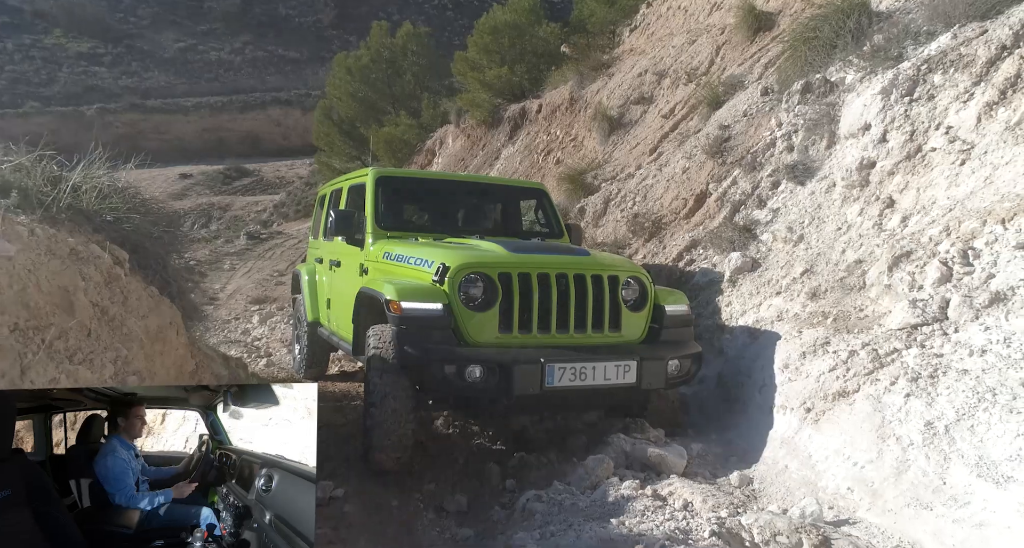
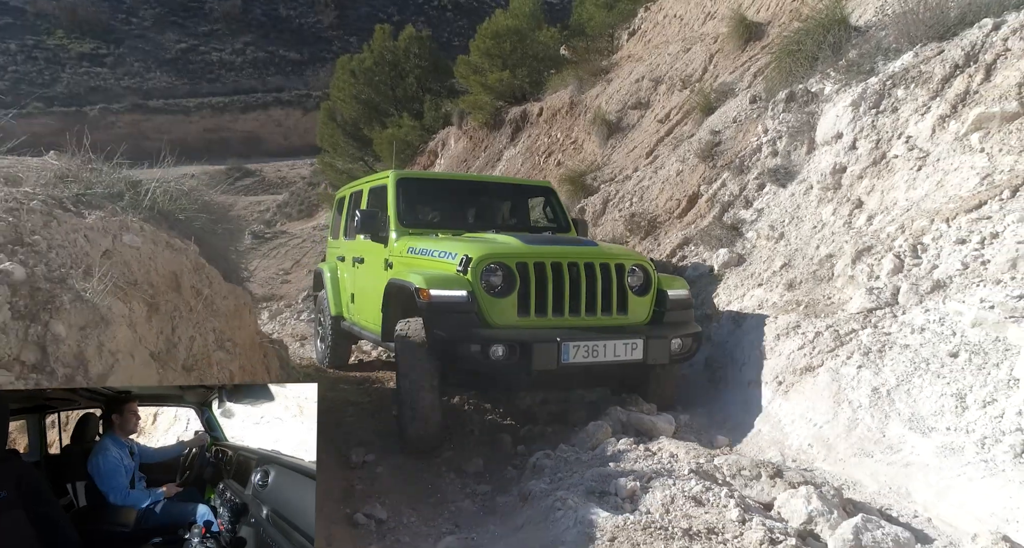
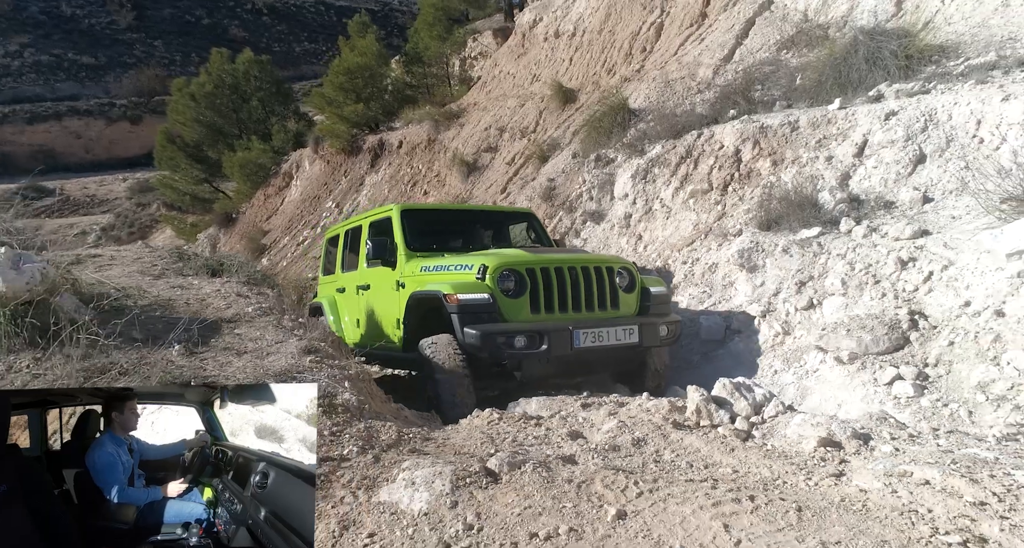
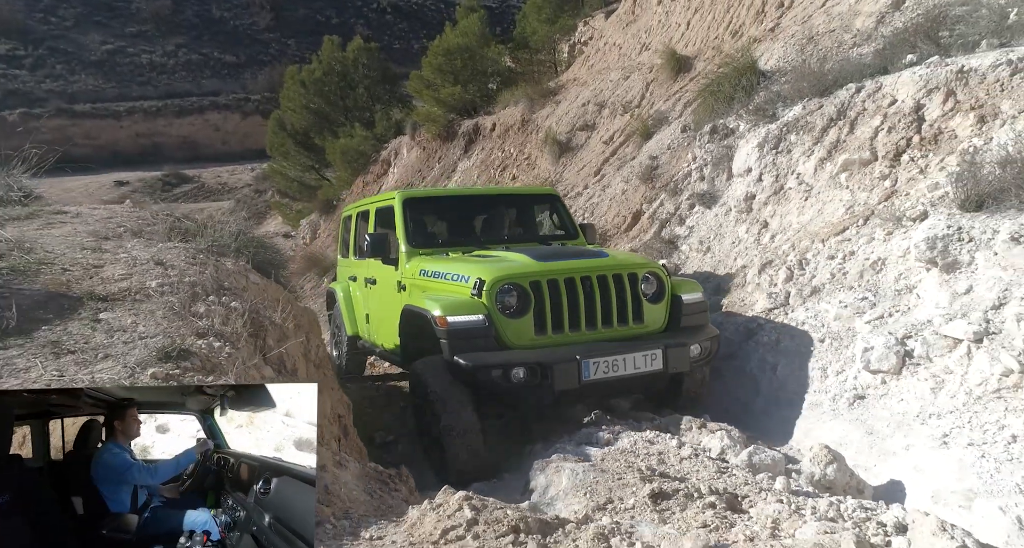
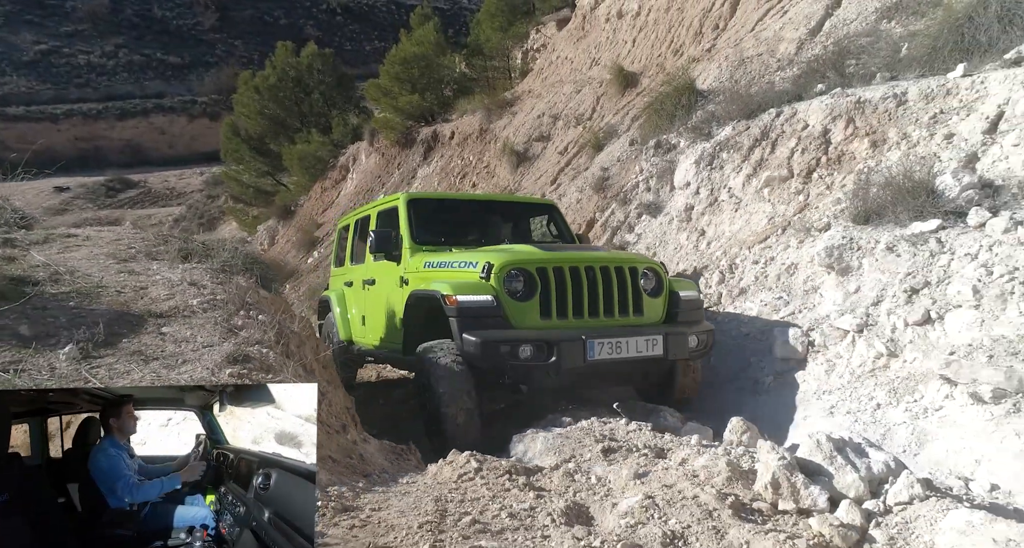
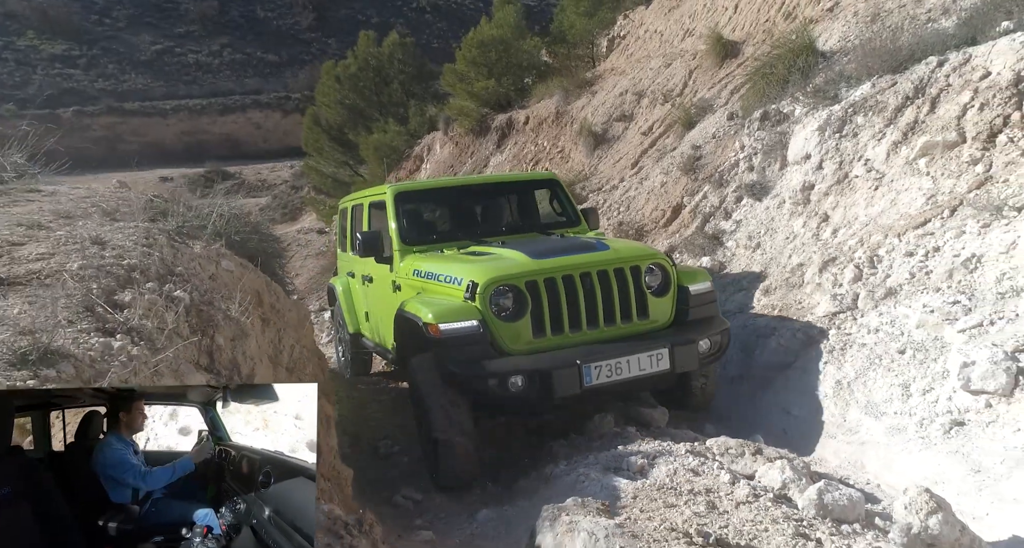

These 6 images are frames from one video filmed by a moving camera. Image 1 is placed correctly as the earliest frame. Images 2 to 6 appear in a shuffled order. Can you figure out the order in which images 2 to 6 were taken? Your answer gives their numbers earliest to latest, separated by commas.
2, 6, 4, 5, 3
